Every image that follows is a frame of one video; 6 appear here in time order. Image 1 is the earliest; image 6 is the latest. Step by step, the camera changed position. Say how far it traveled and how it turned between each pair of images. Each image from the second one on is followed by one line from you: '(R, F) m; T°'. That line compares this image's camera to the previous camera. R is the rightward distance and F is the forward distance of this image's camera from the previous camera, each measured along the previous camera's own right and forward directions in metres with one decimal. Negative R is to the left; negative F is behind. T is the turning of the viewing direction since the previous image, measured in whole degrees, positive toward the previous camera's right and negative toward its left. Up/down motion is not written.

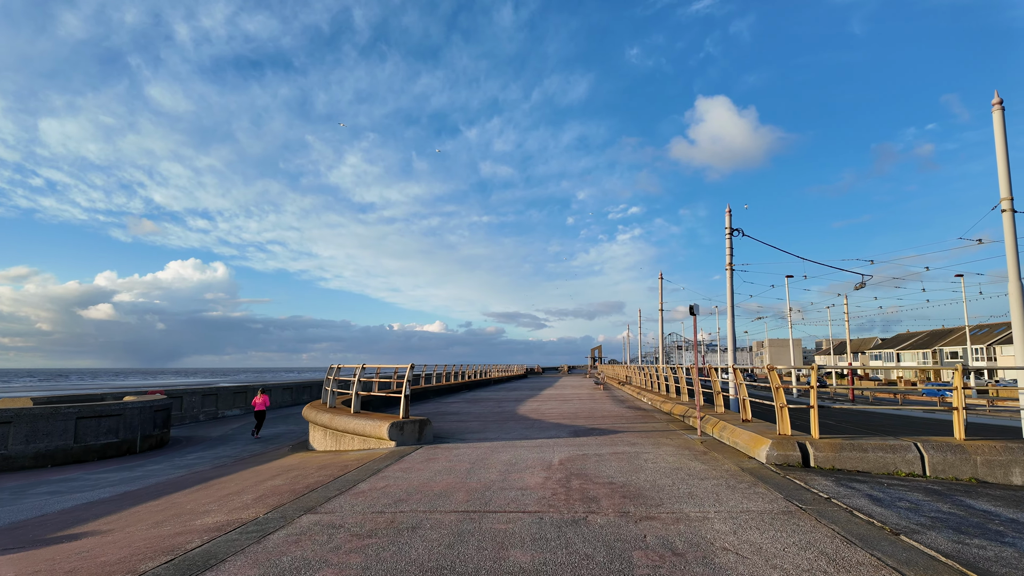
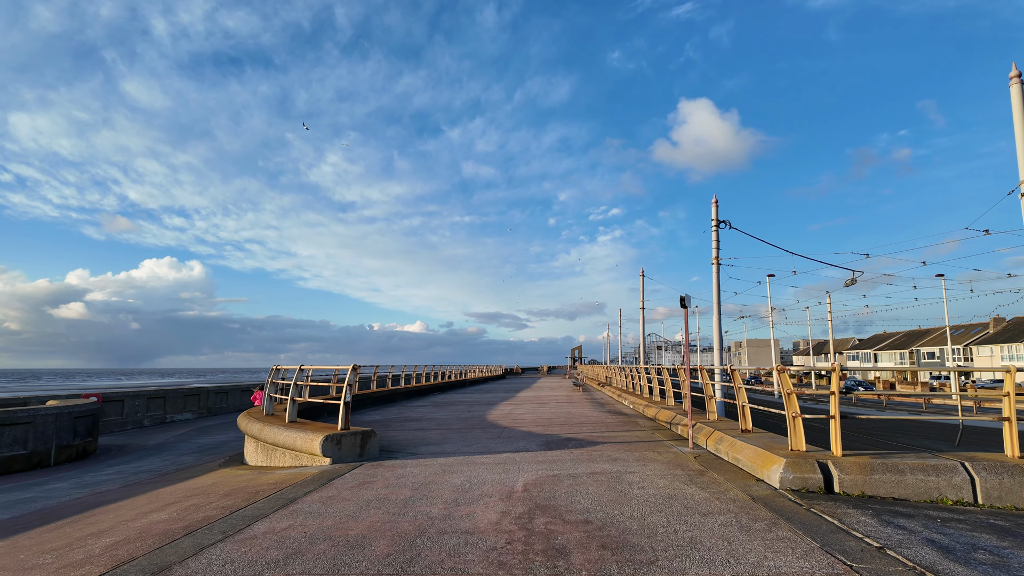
(+0.3, +1.5) m; +2°
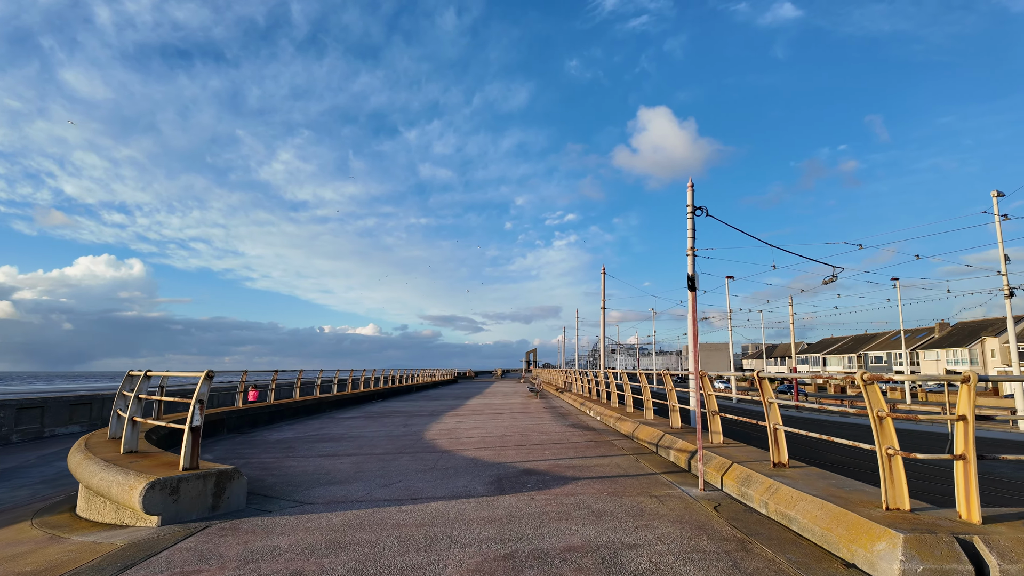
(+0.2, +2.7) m; +4°
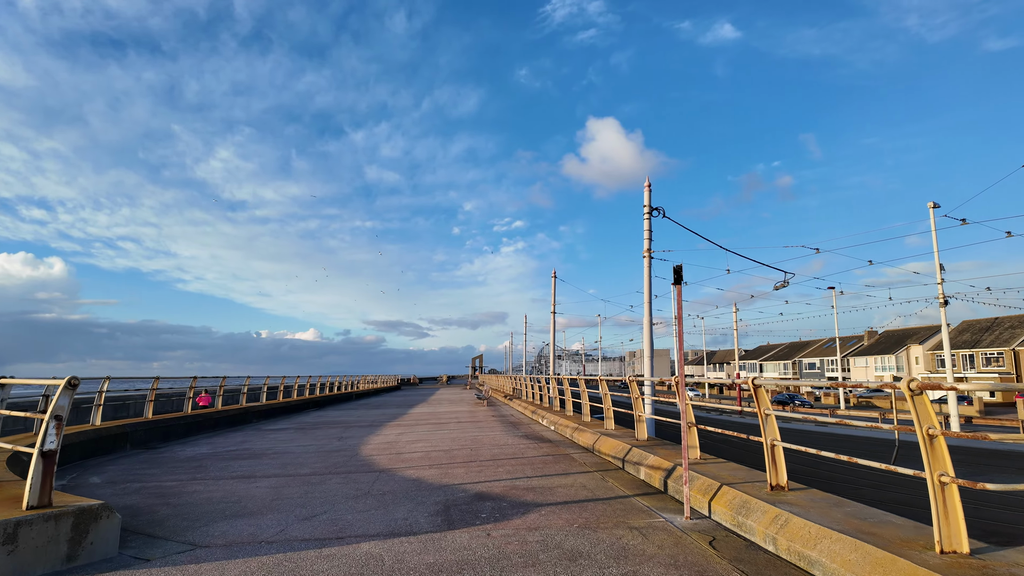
(-0.1, +1.1) m; +5°
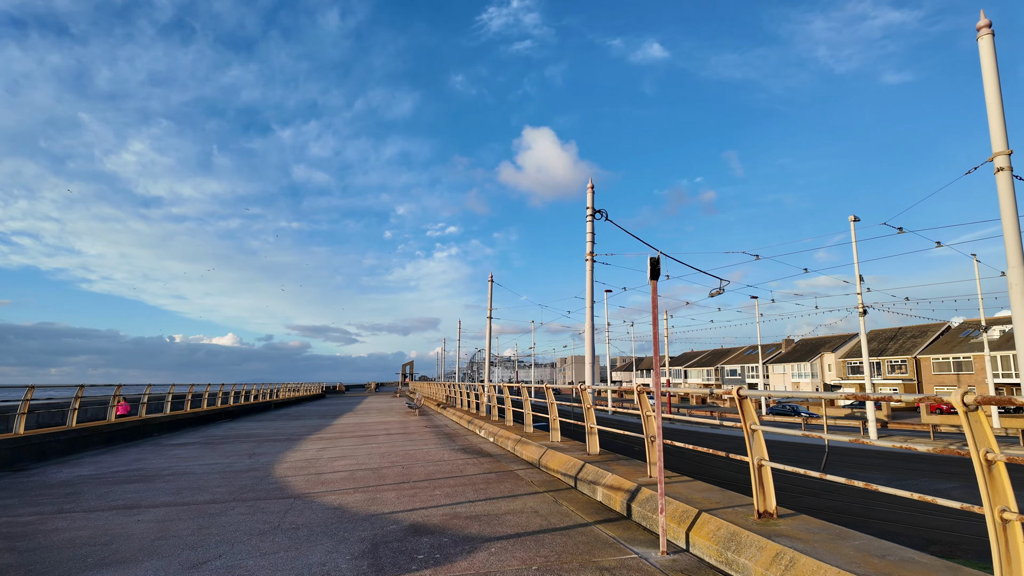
(-0.1, +0.9) m; +7°
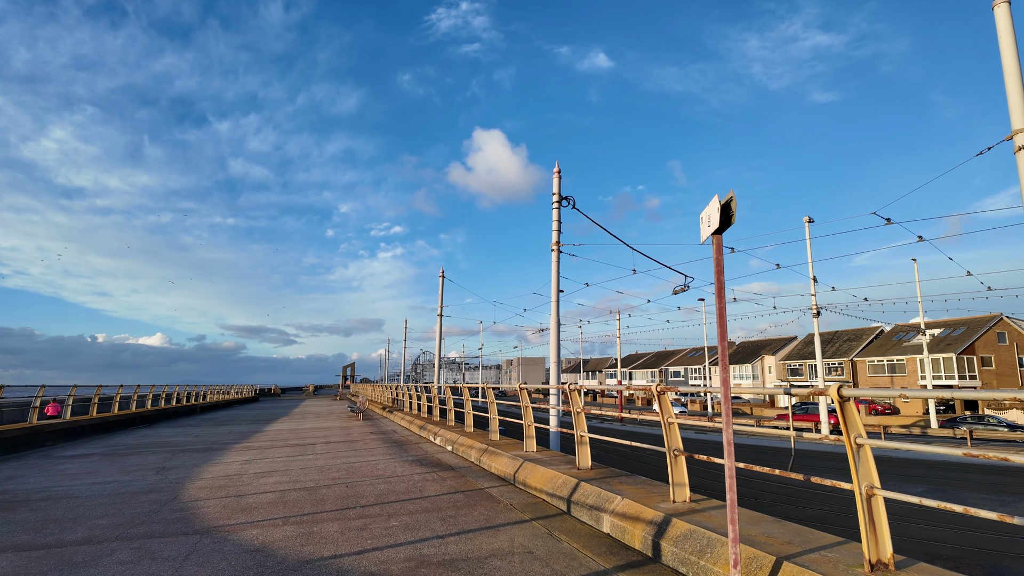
(-0.3, +1.5) m; +5°
